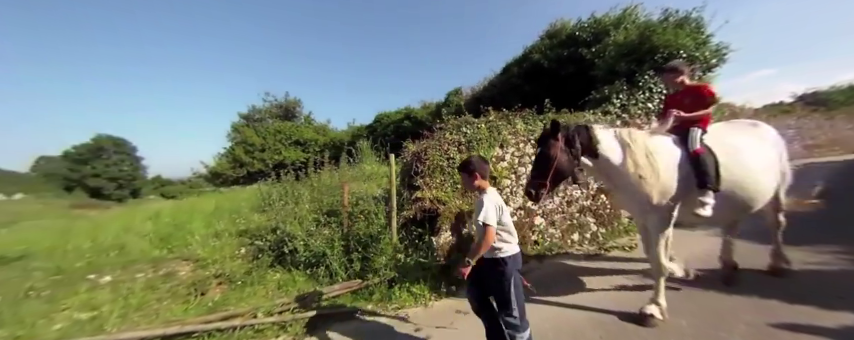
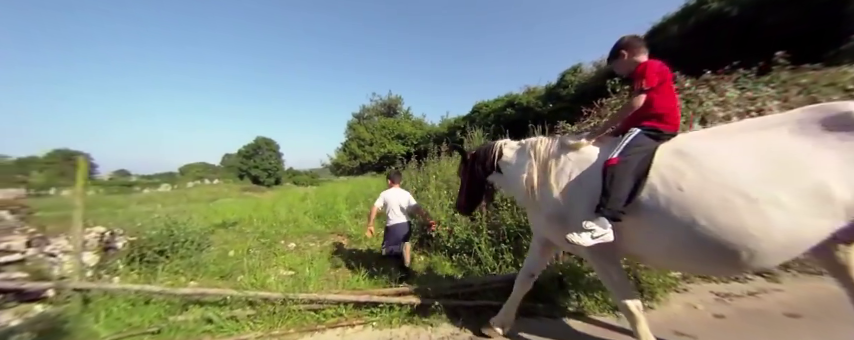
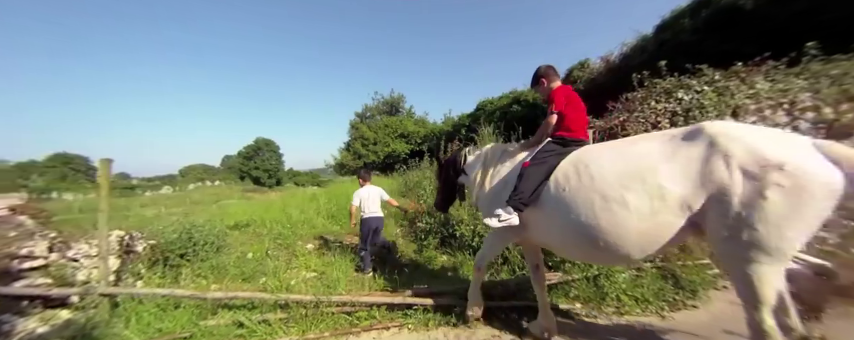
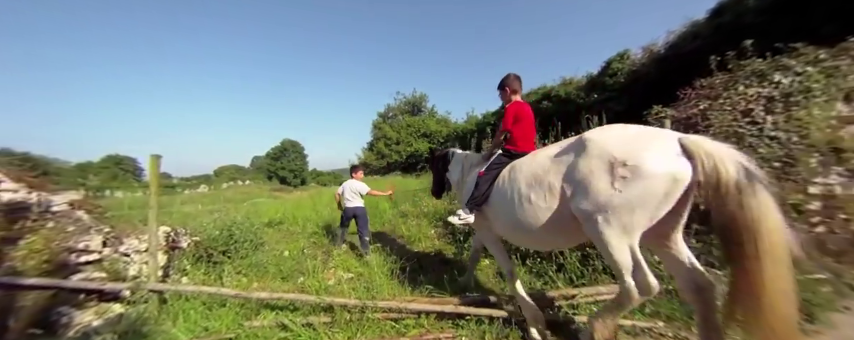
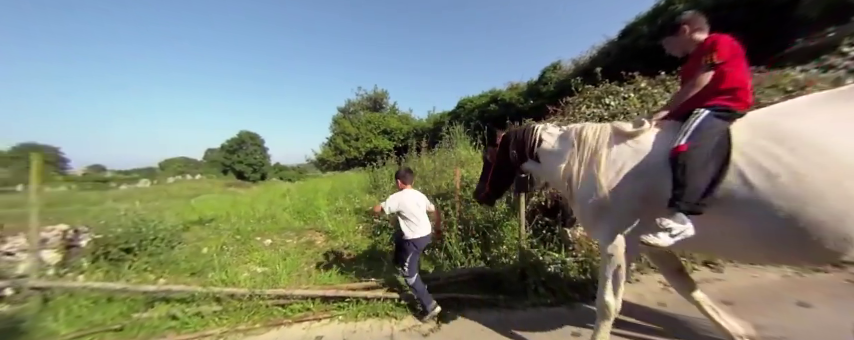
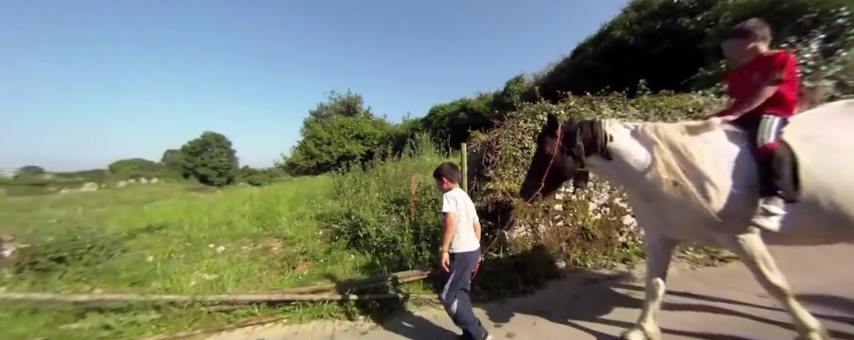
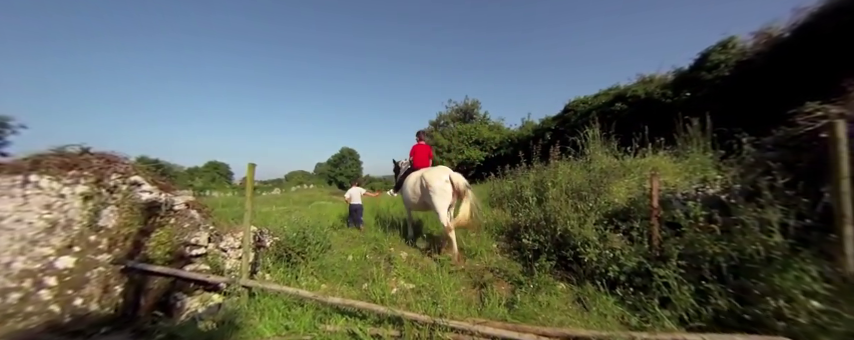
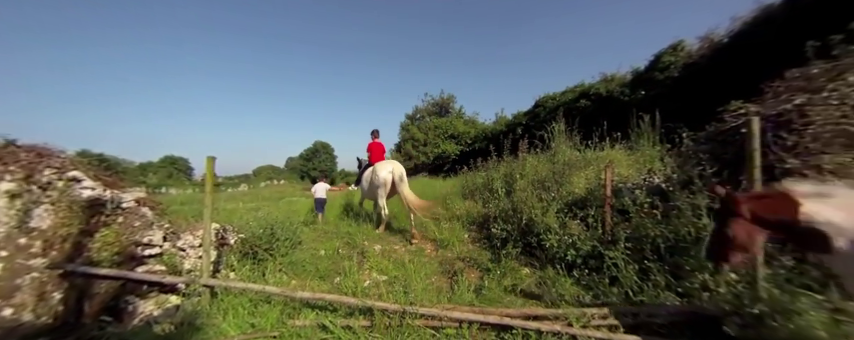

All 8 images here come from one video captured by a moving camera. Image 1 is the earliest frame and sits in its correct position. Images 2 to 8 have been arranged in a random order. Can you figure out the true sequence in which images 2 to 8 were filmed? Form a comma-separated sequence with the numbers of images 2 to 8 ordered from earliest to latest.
6, 5, 2, 3, 4, 7, 8
